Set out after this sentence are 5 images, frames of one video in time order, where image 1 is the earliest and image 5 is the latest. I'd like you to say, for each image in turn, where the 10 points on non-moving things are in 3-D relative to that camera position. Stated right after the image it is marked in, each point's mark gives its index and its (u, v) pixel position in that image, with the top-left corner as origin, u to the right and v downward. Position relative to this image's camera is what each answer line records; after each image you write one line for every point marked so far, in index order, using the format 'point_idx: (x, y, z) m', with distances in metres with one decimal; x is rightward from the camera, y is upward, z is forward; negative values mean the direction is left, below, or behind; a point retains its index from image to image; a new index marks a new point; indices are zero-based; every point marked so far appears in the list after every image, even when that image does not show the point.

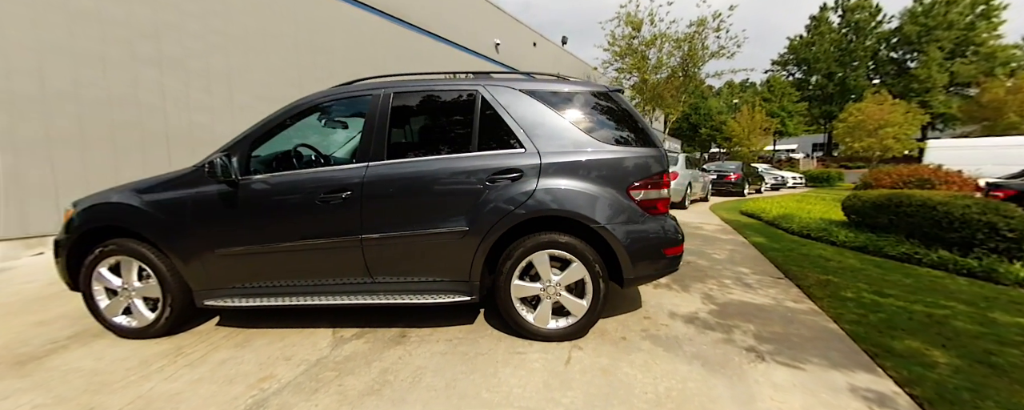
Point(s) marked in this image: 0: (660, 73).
0: (+7.9, +6.9, +17.8) m
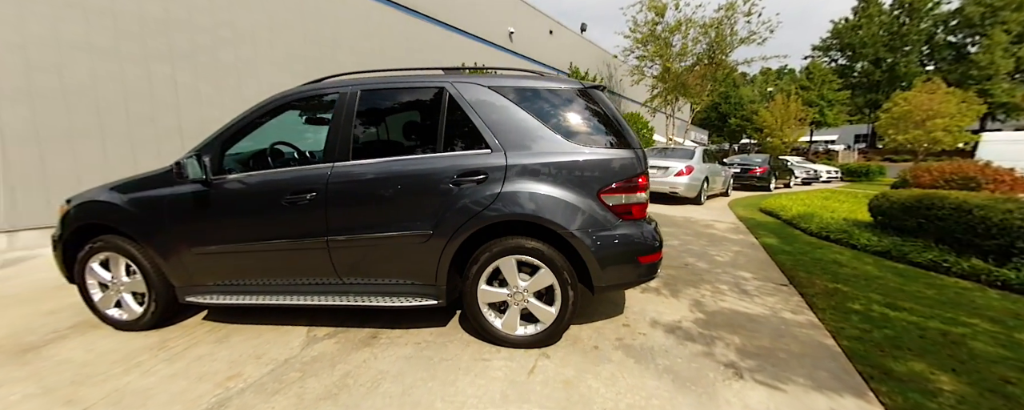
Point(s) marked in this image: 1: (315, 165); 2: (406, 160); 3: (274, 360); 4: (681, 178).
0: (+8.7, +7.2, +17.0) m
1: (-1.3, +0.3, +2.3) m
2: (-0.7, +0.3, +2.1) m
3: (-1.5, -1.0, +2.1) m
4: (+4.4, +0.7, +8.7) m
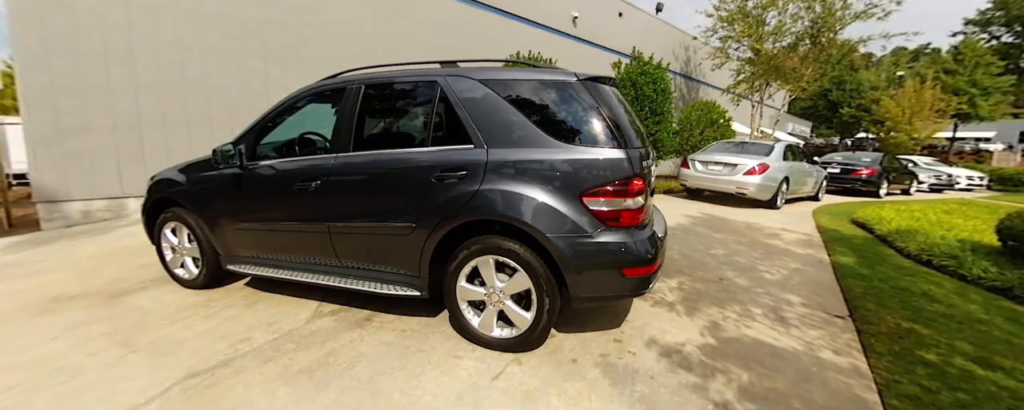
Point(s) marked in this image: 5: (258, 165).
0: (+11.7, +7.1, +14.7) m
1: (-1.4, +0.4, +2.4) m
2: (-0.7, +0.3, +2.2) m
3: (-1.6, -0.9, +2.4) m
4: (+5.4, +0.6, +7.7) m
5: (-2.0, +0.3, +2.6) m
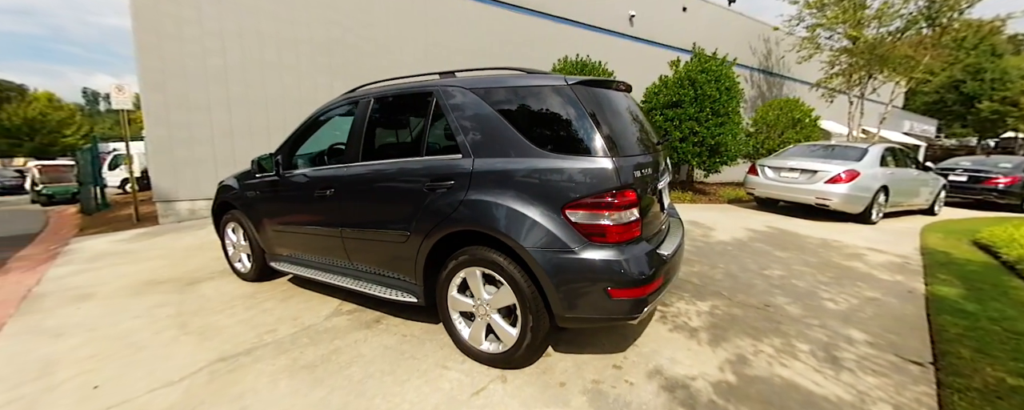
0: (+13.8, +6.6, +12.5) m
1: (-1.3, +0.3, +2.6) m
2: (-0.8, +0.3, +2.3) m
3: (-1.6, -0.9, +2.6) m
4: (+6.3, +0.4, +6.6) m
5: (-1.9, +0.3, +2.9) m
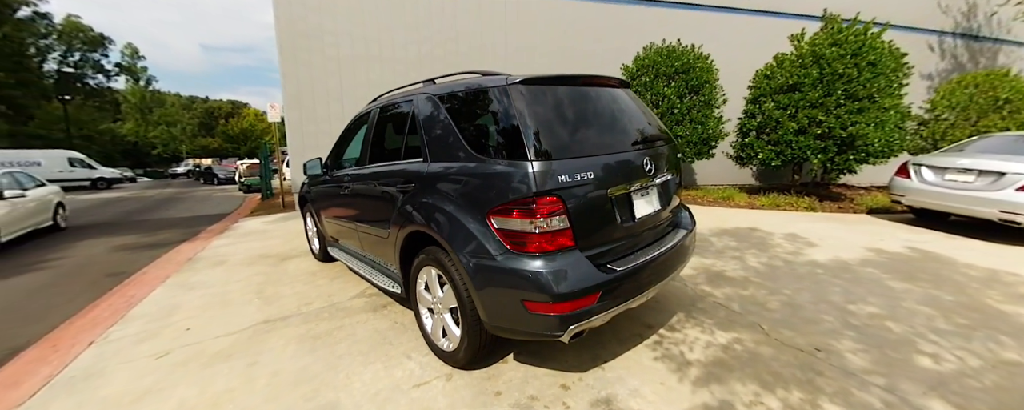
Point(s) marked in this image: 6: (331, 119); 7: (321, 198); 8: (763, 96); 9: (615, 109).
0: (+16.2, +6.1, +8.0) m
1: (-1.3, +0.3, +3.0) m
2: (-0.9, +0.3, +2.5) m
3: (-1.7, -0.9, +3.1) m
4: (+7.1, +0.1, +4.6) m
5: (-1.8, +0.3, +3.4) m
6: (-4.6, +2.2, +8.4) m
7: (-2.1, +0.1, +3.7) m
8: (+6.3, +2.7, +8.5) m
9: (+0.7, +0.6, +2.3) m
